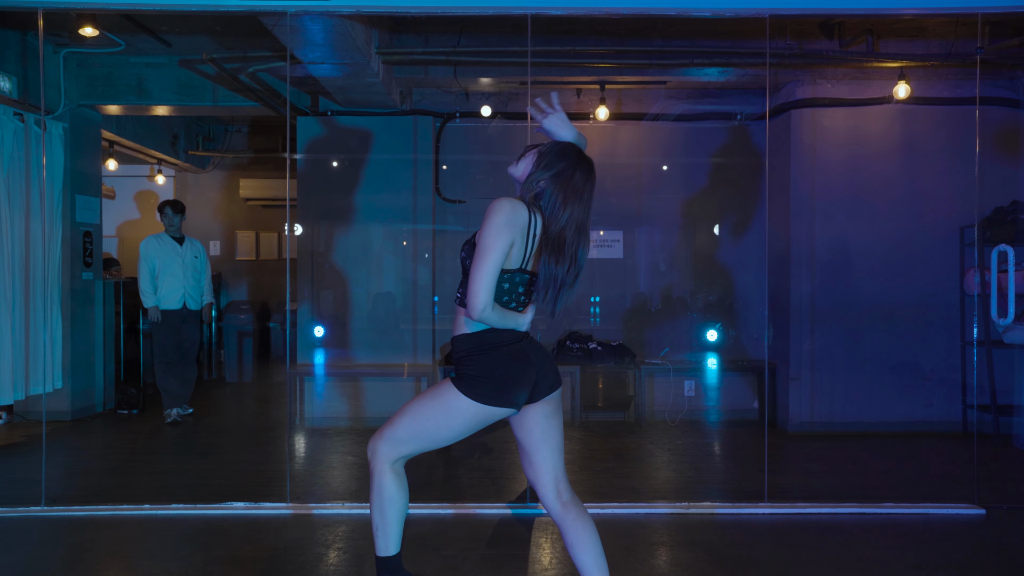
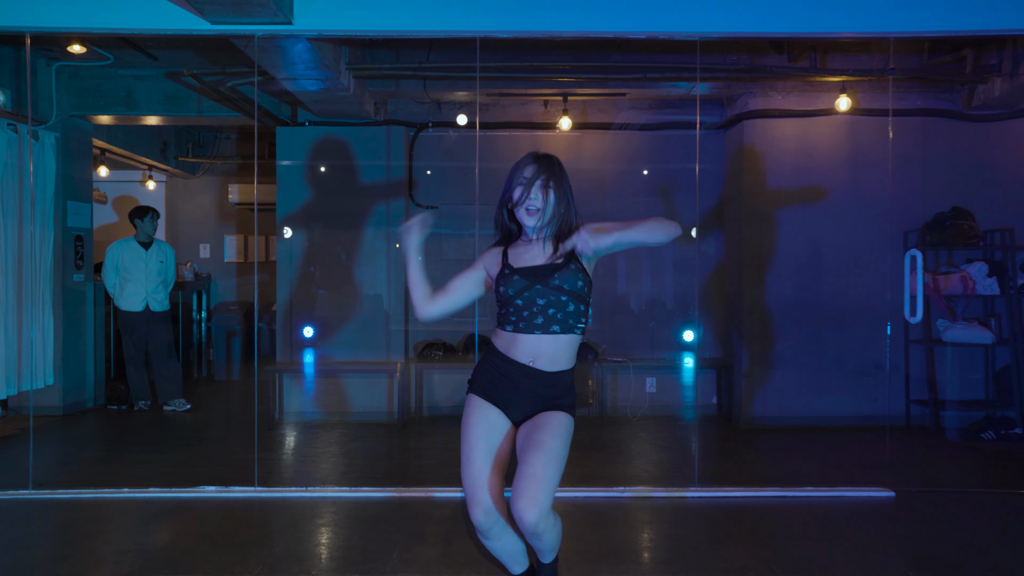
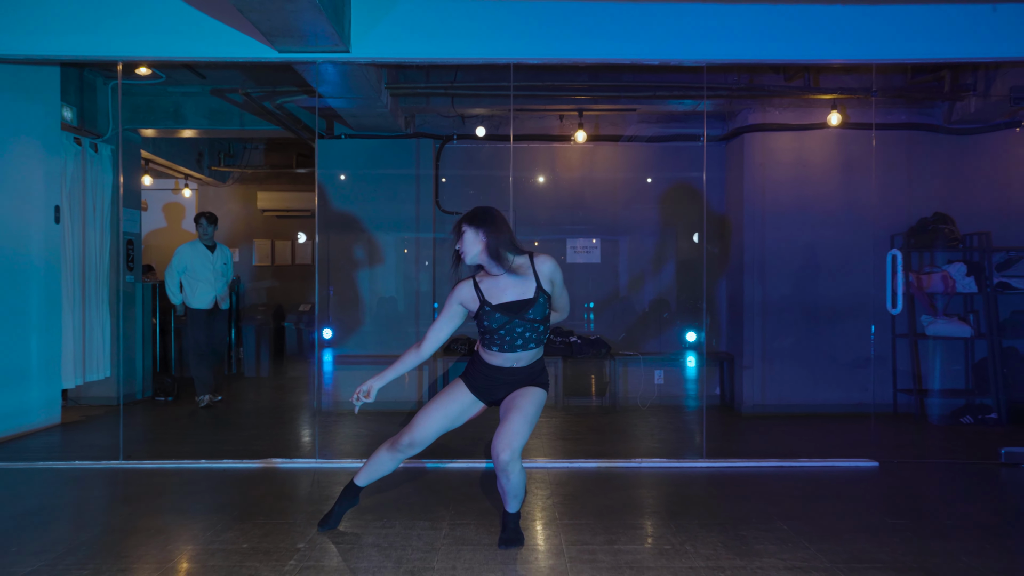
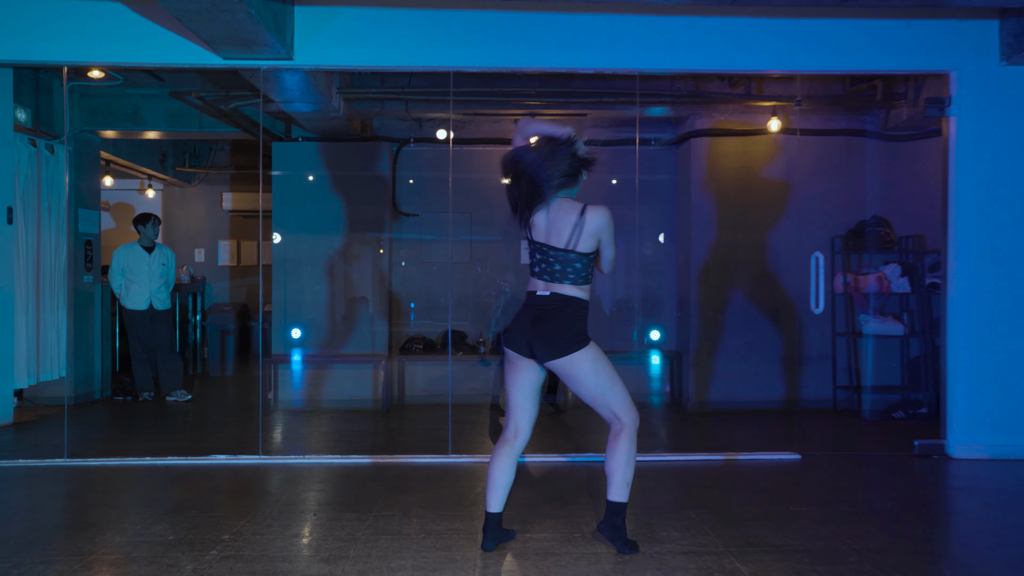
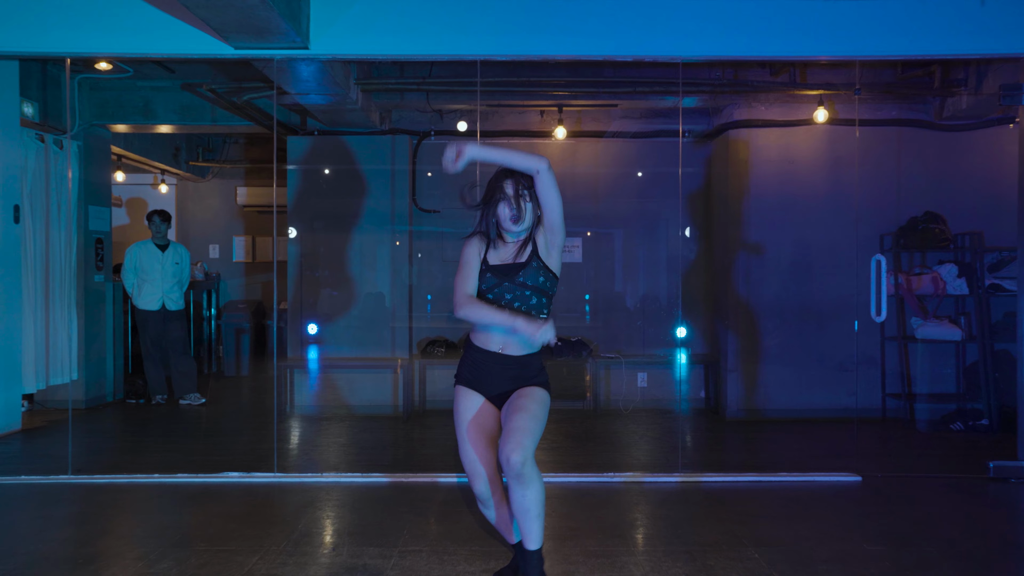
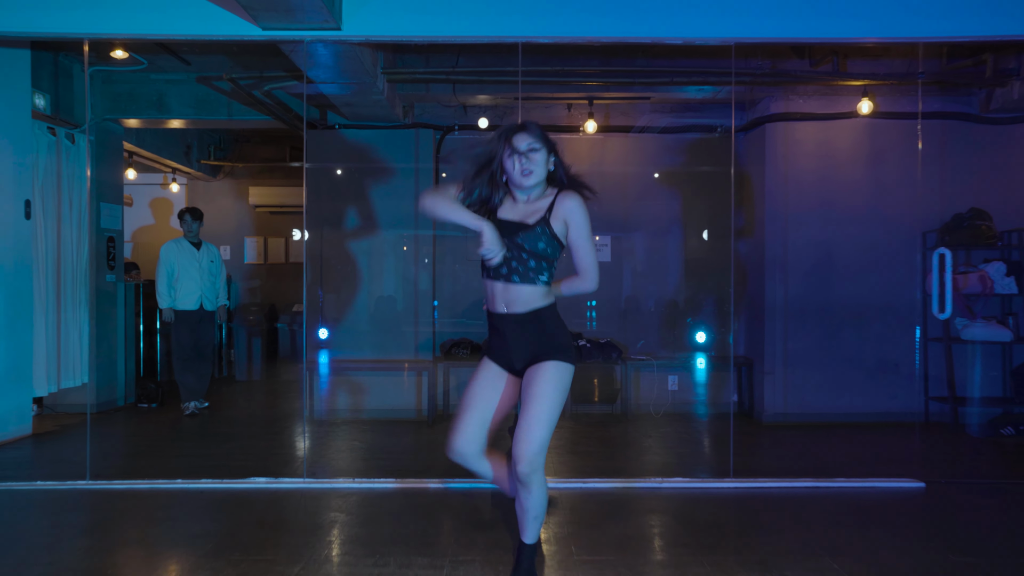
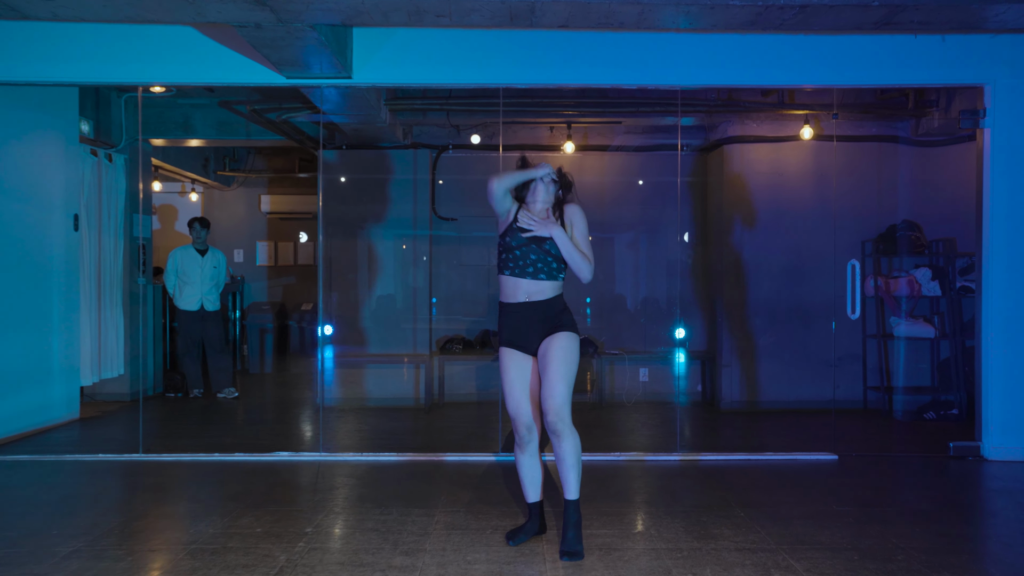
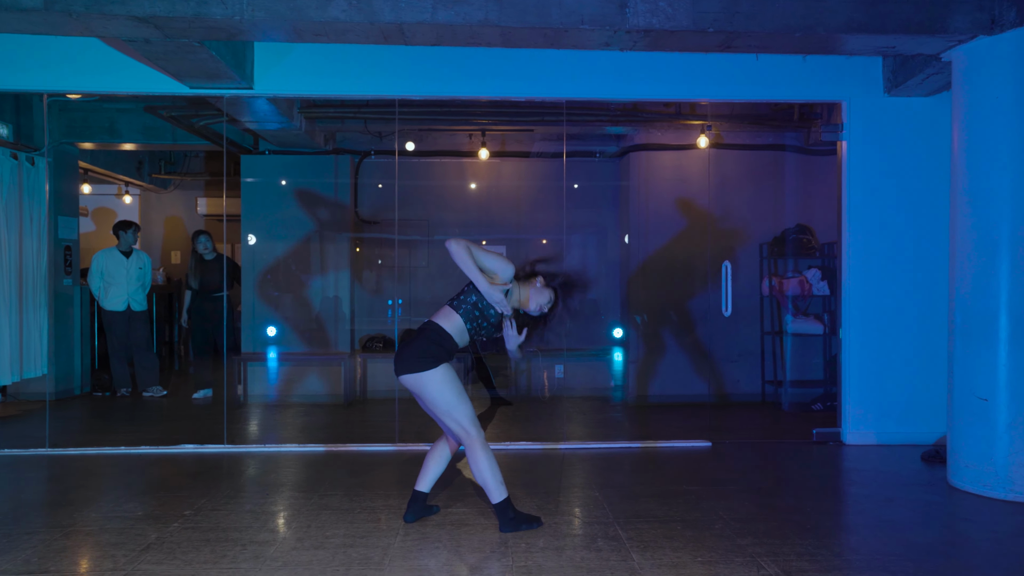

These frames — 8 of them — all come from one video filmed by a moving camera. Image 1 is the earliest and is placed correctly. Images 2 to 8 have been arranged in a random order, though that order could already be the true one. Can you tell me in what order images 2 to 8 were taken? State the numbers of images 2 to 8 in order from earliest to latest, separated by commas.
6, 3, 7, 5, 2, 4, 8
